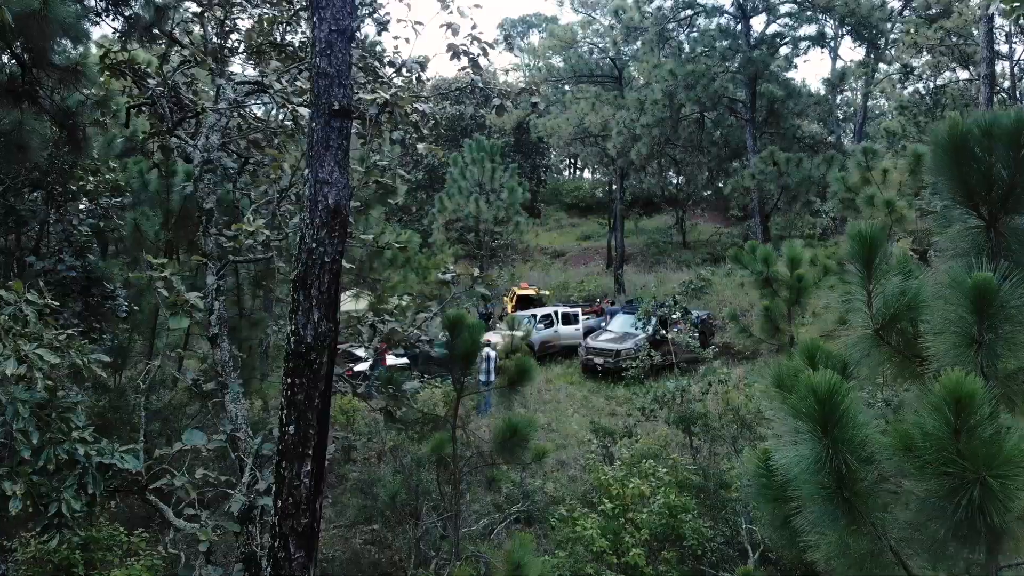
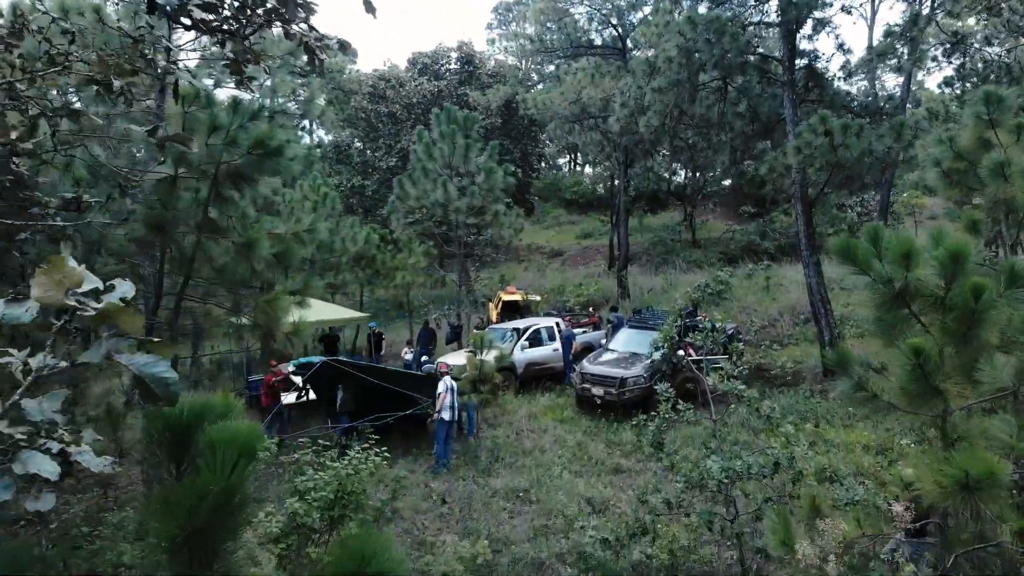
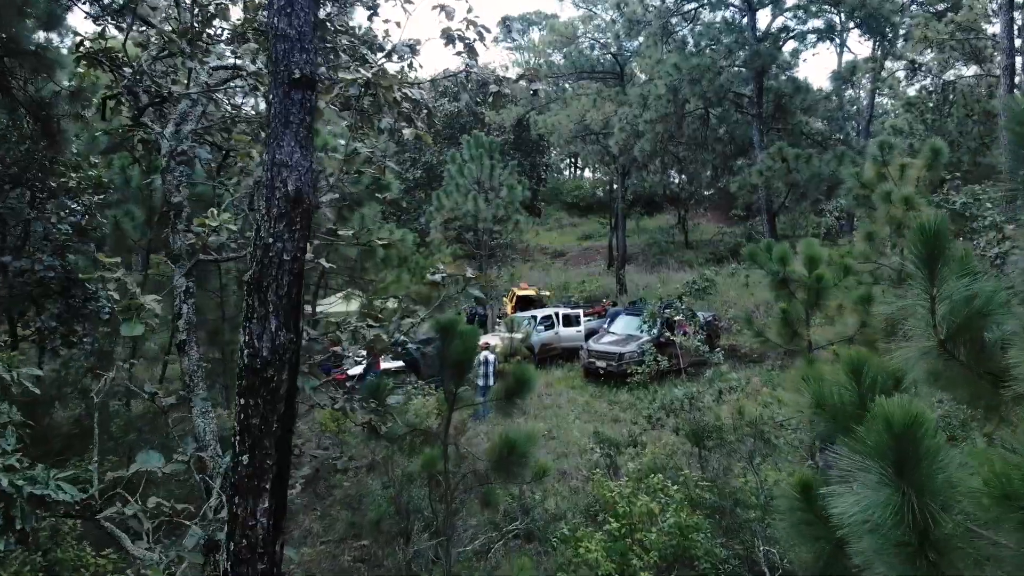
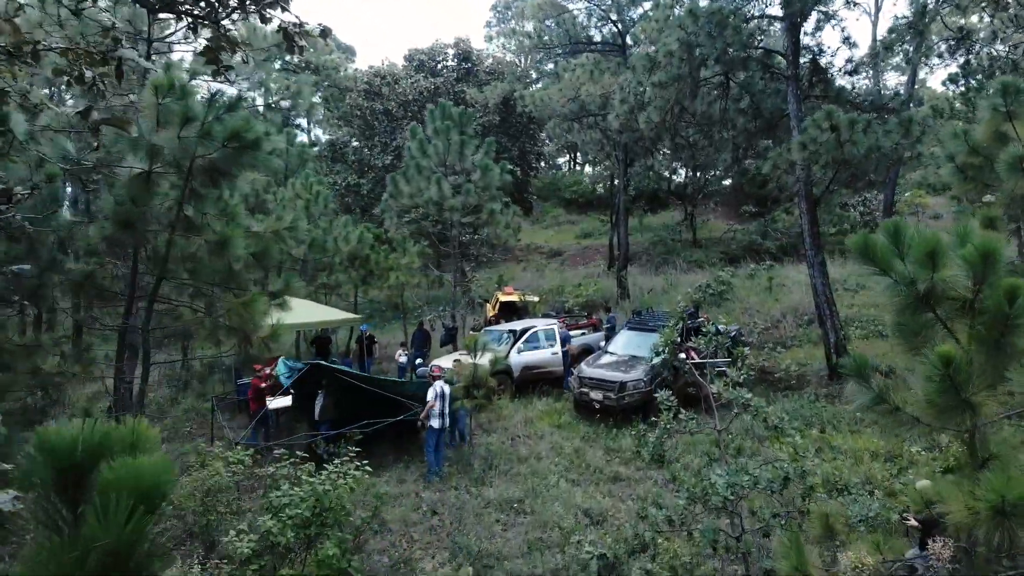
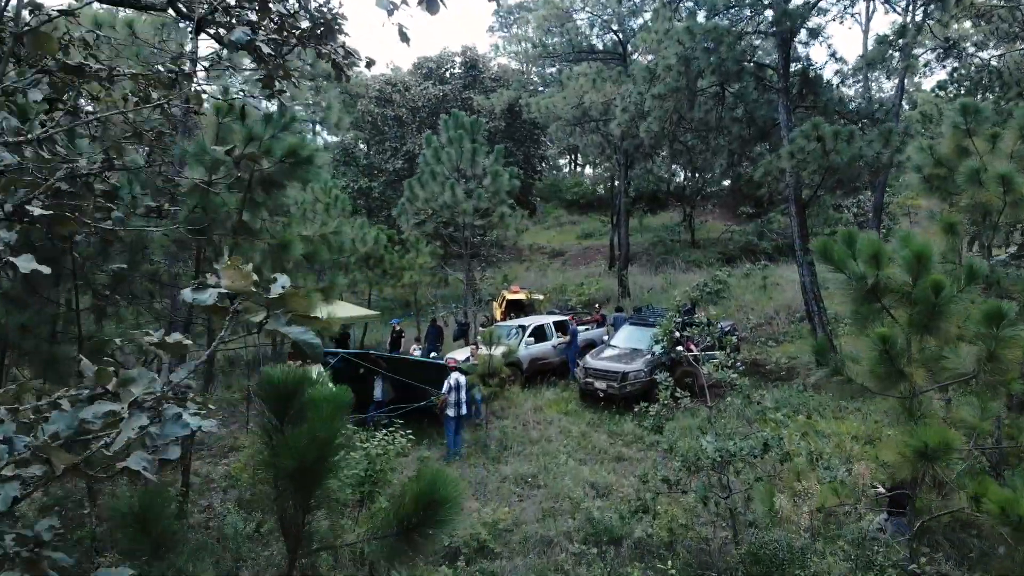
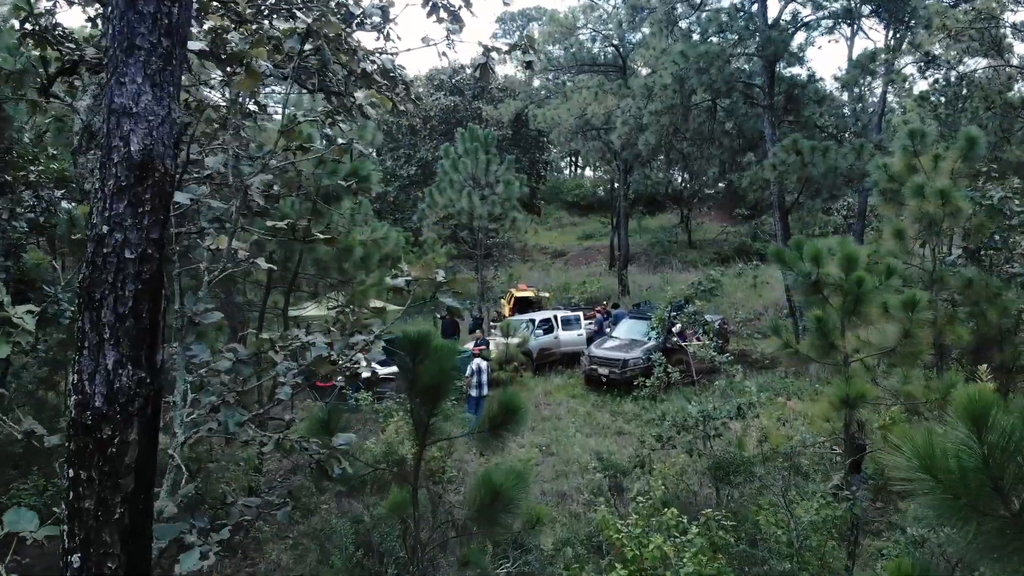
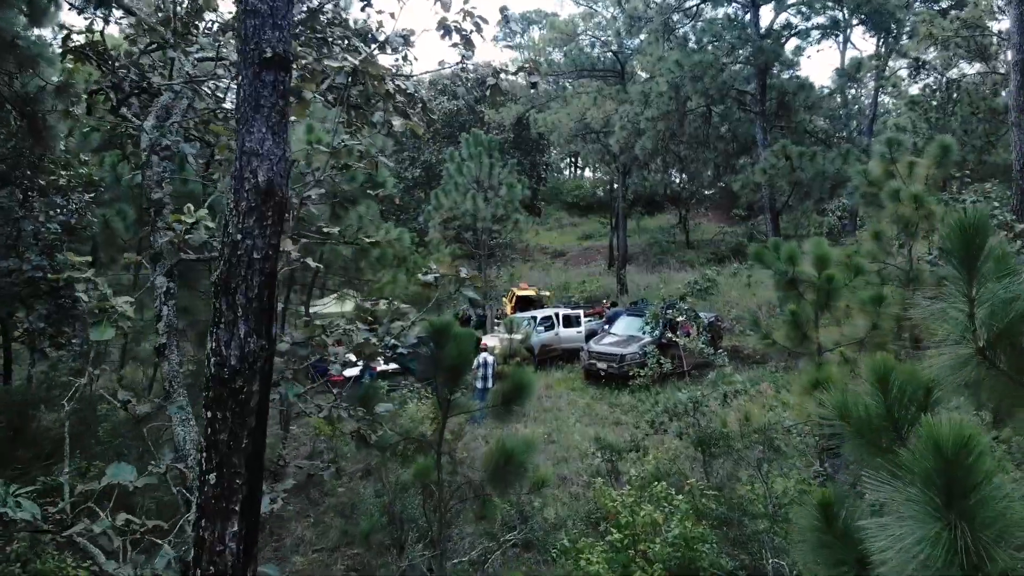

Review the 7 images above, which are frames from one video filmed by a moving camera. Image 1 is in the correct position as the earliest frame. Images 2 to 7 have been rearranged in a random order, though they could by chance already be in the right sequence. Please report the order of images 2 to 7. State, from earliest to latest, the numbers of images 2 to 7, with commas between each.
3, 7, 6, 5, 2, 4
